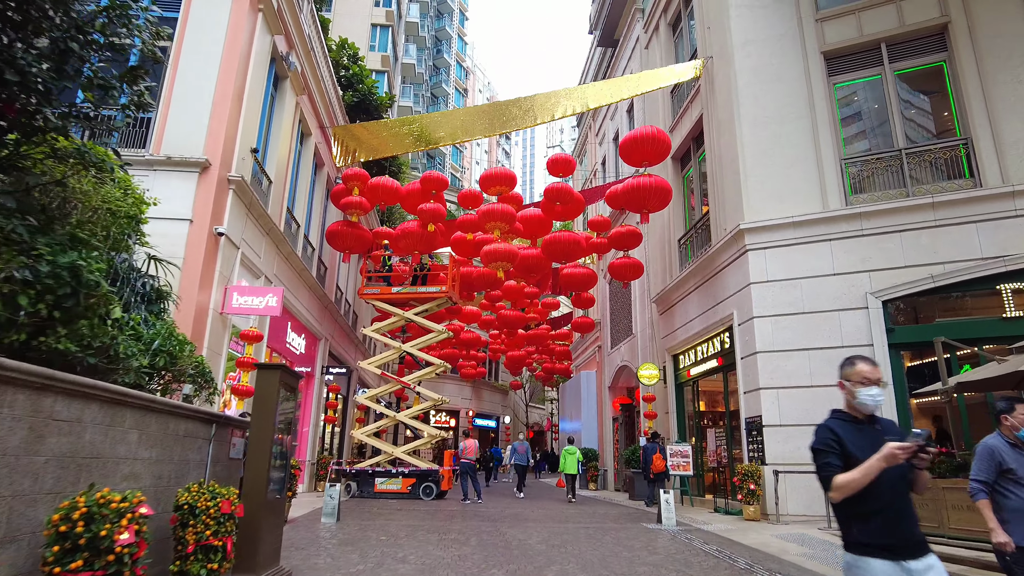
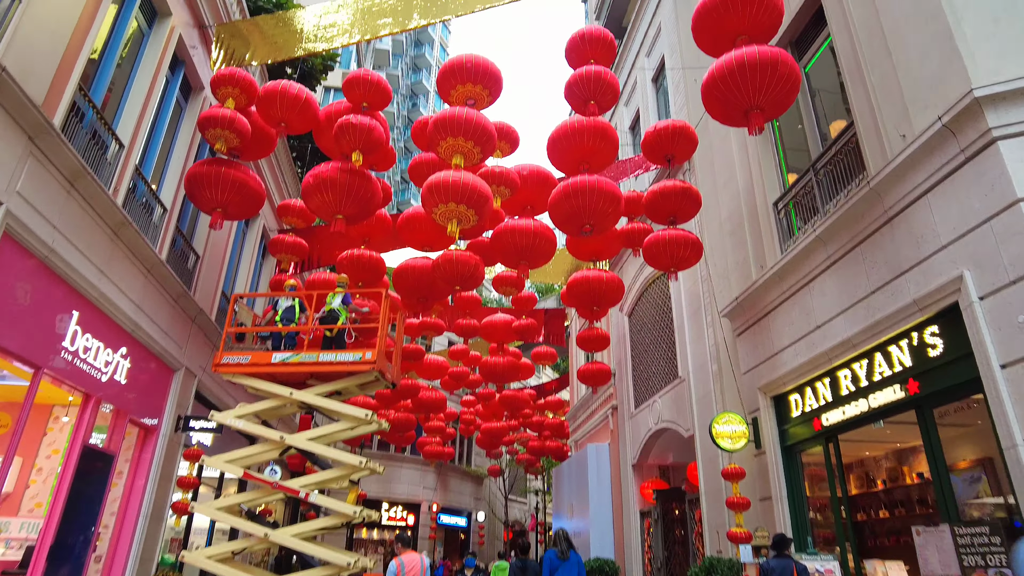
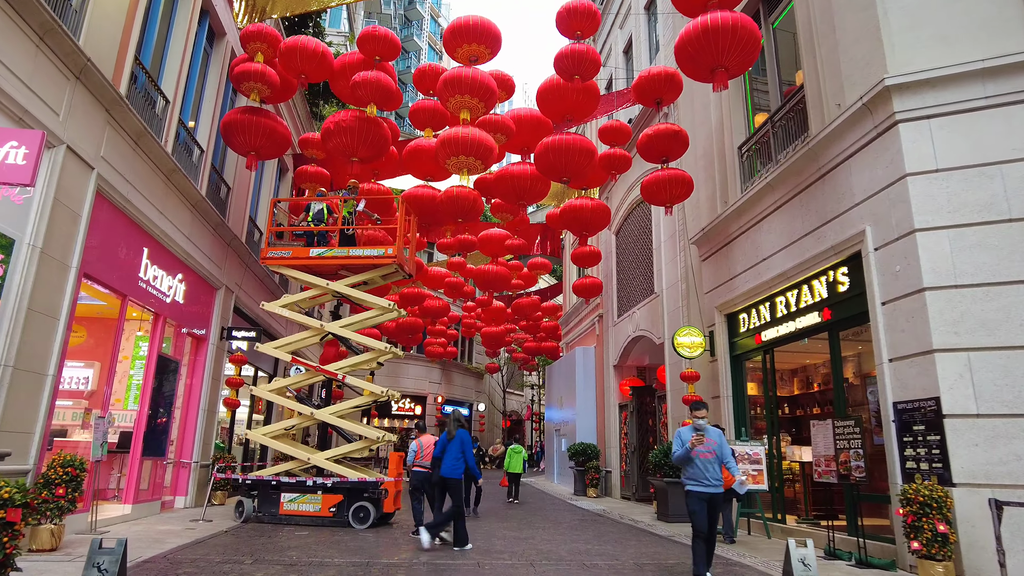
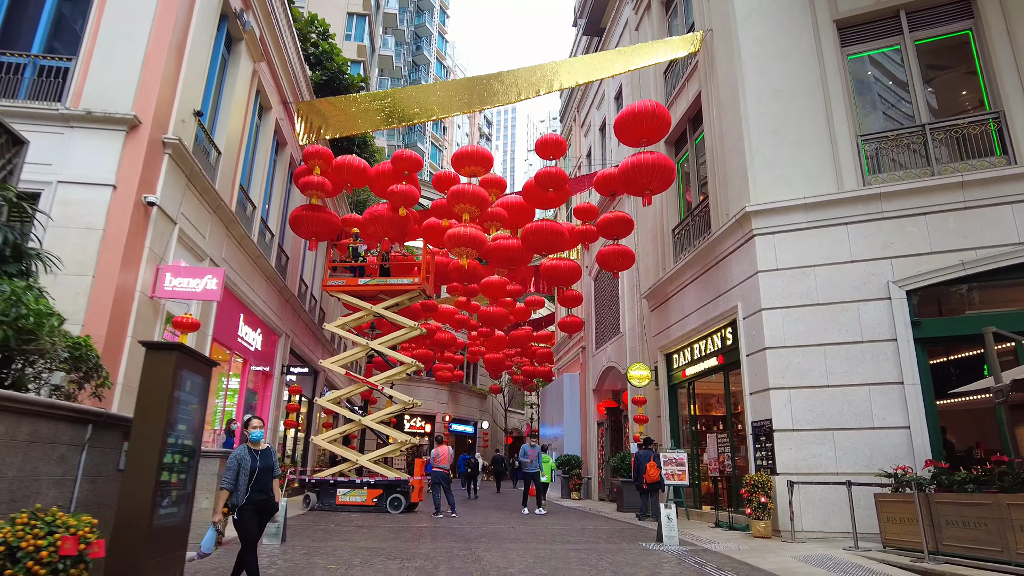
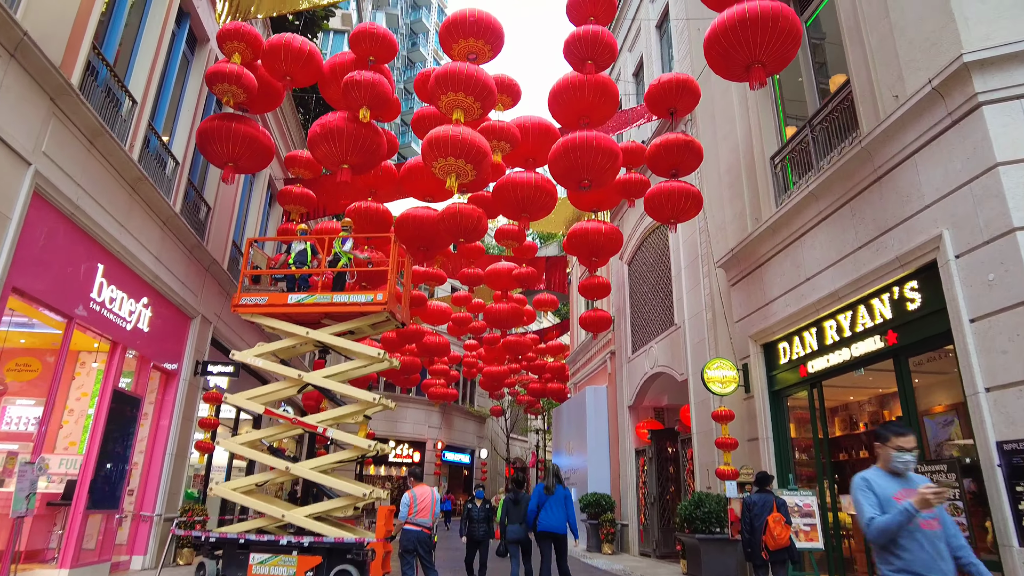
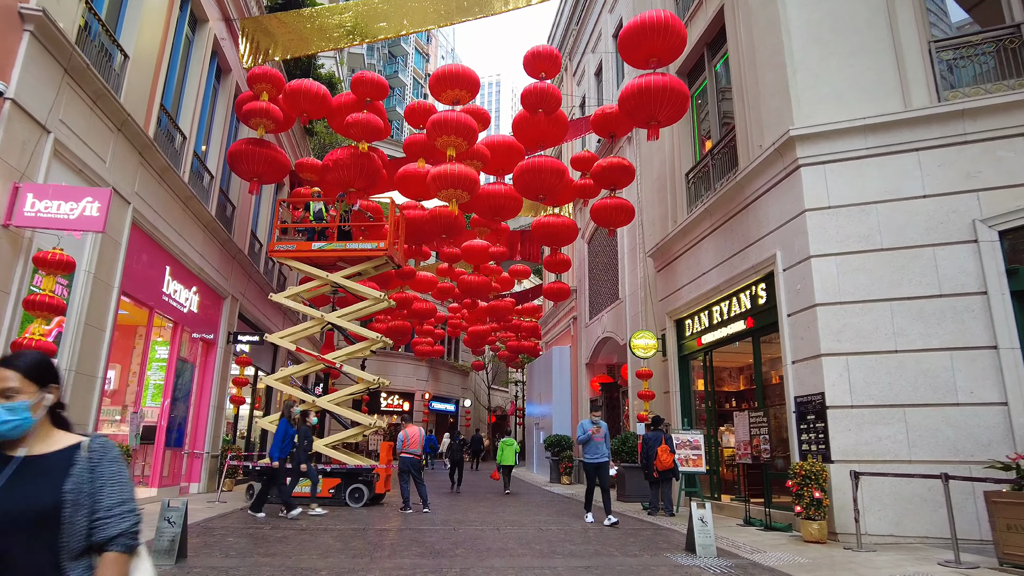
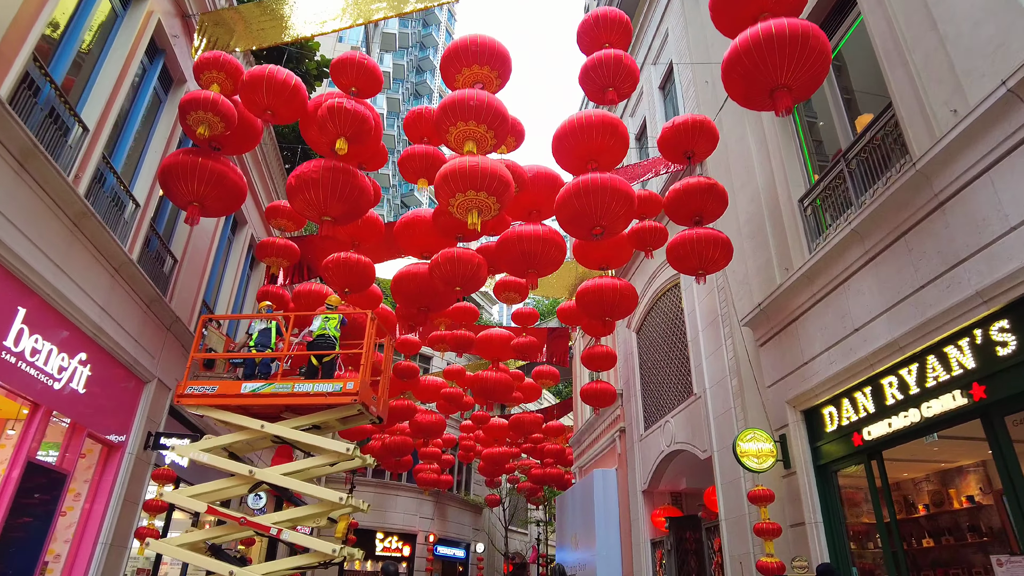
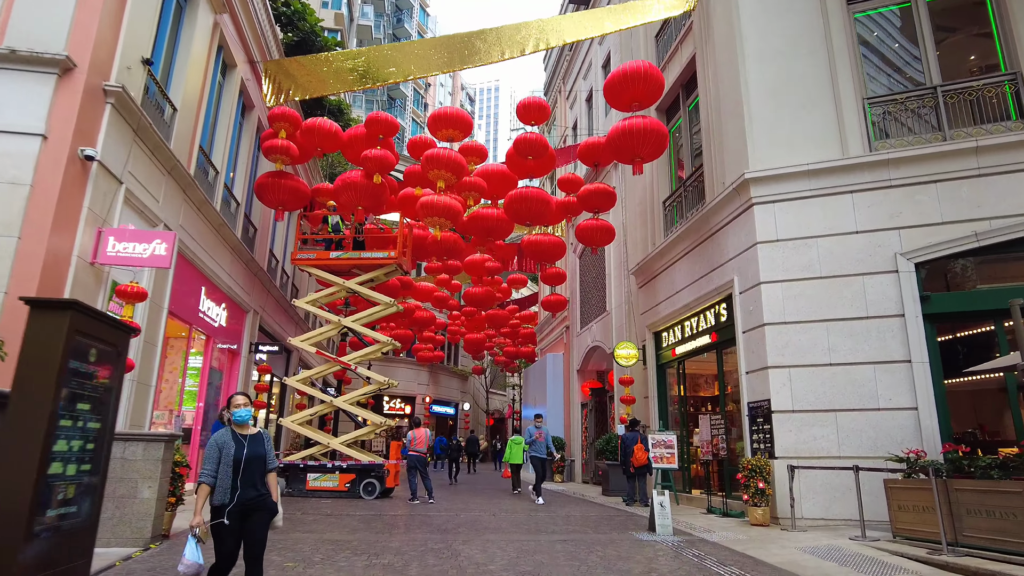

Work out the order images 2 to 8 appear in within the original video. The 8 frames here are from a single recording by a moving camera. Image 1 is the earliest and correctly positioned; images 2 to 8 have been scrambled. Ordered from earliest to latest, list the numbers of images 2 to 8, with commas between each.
4, 8, 6, 3, 5, 2, 7
